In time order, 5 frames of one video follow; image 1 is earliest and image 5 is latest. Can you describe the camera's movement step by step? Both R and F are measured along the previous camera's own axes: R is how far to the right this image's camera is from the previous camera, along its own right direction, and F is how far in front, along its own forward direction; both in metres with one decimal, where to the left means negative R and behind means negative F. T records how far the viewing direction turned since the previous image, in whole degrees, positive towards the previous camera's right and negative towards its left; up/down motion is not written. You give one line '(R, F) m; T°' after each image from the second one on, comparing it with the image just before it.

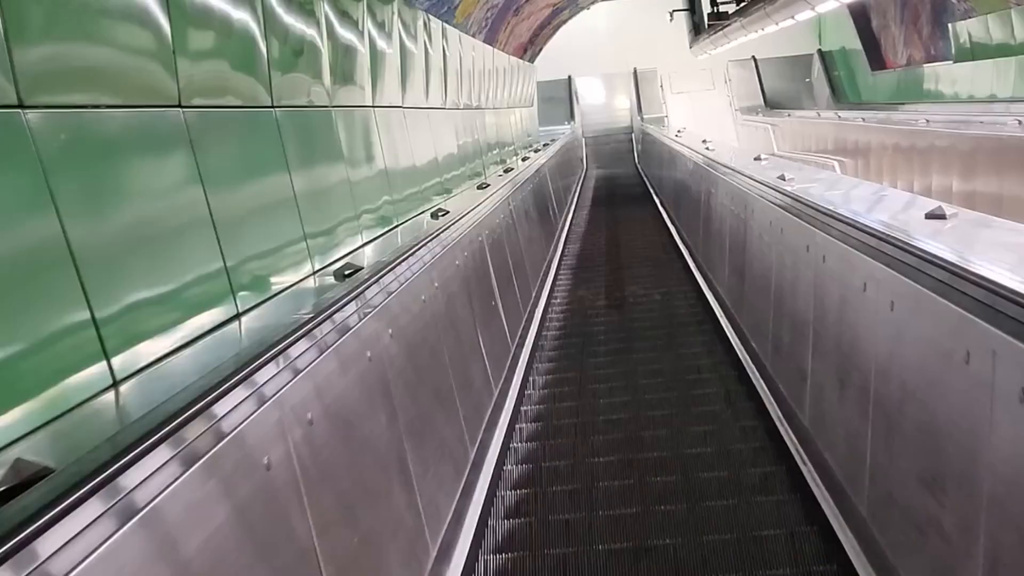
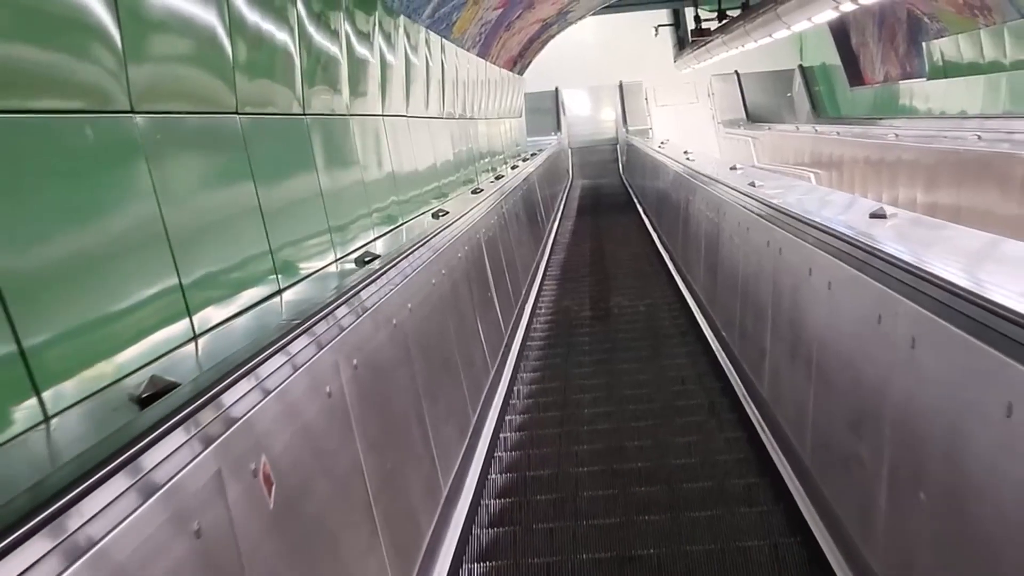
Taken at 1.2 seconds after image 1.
(-0.1, -0.4) m; +1°
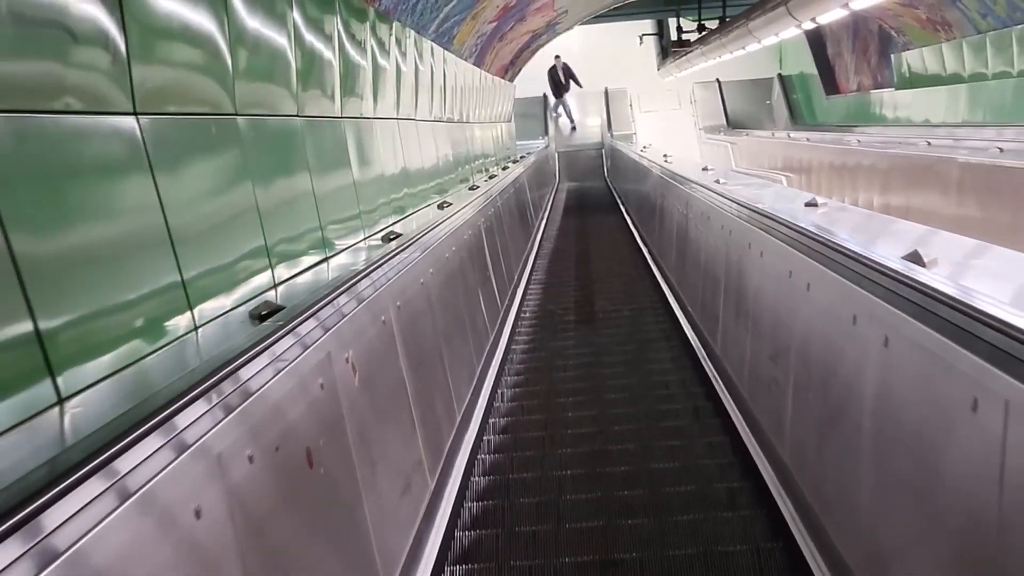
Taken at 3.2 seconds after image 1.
(-0.1, -0.7) m; +1°
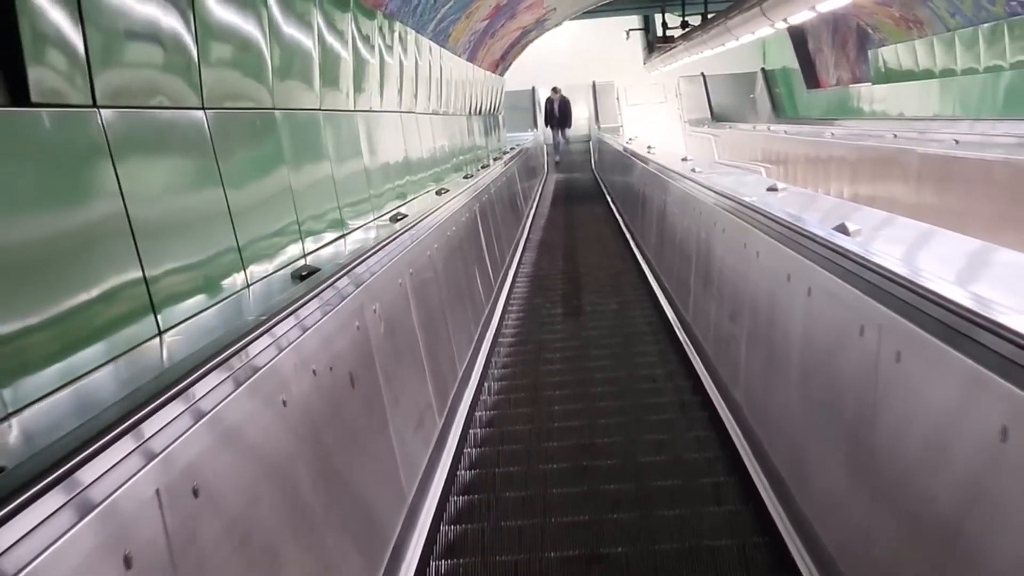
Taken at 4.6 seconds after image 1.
(0.0, -0.5) m; +1°
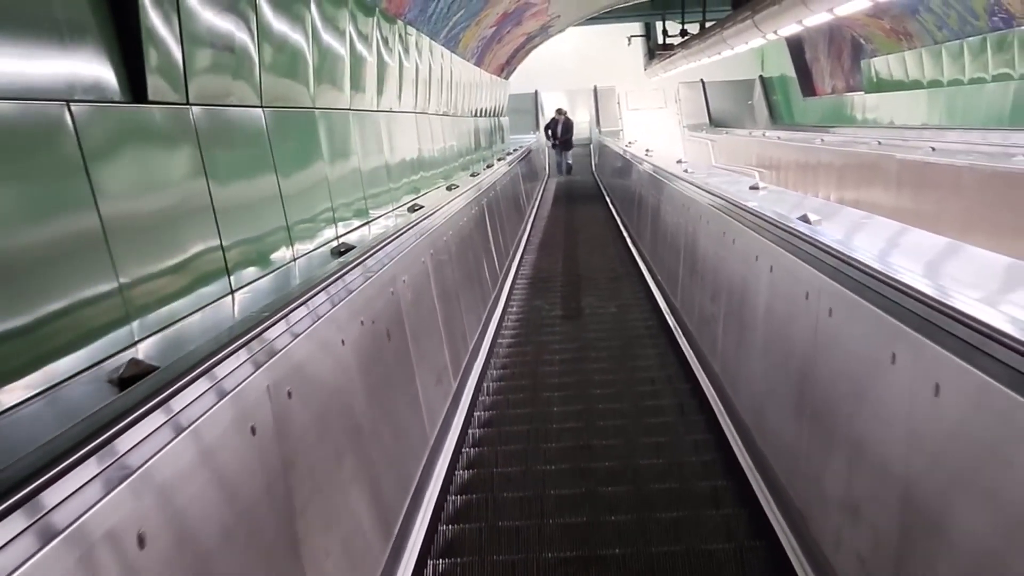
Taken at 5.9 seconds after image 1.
(0.0, -0.5) m; 0°
